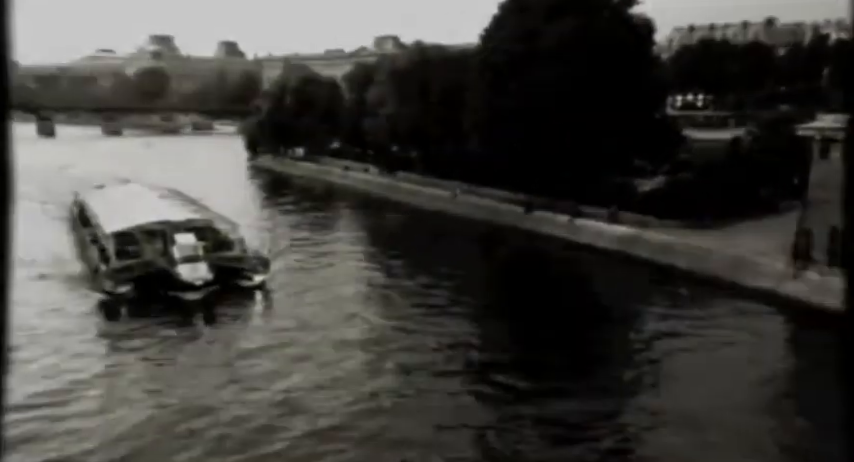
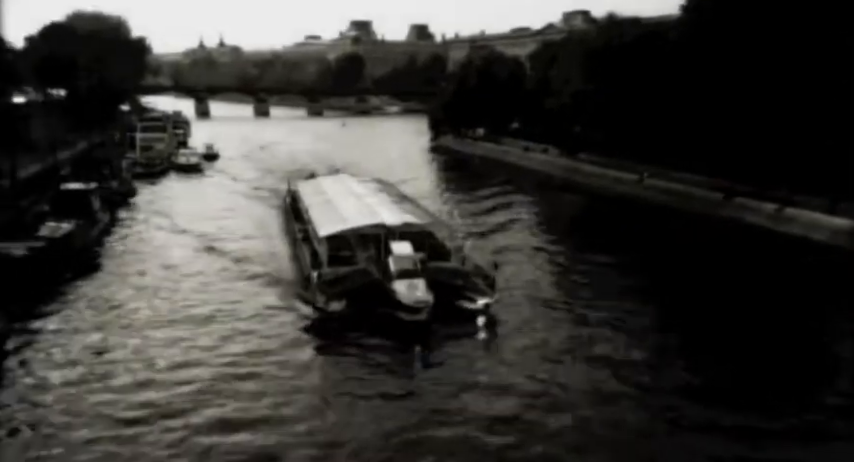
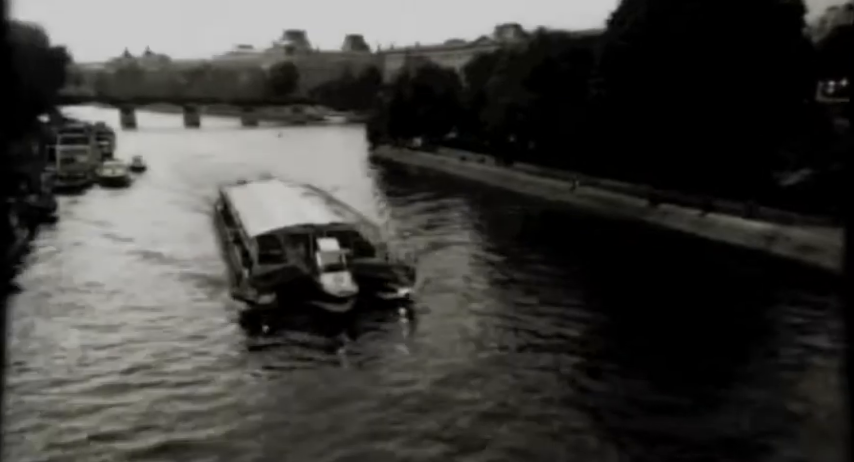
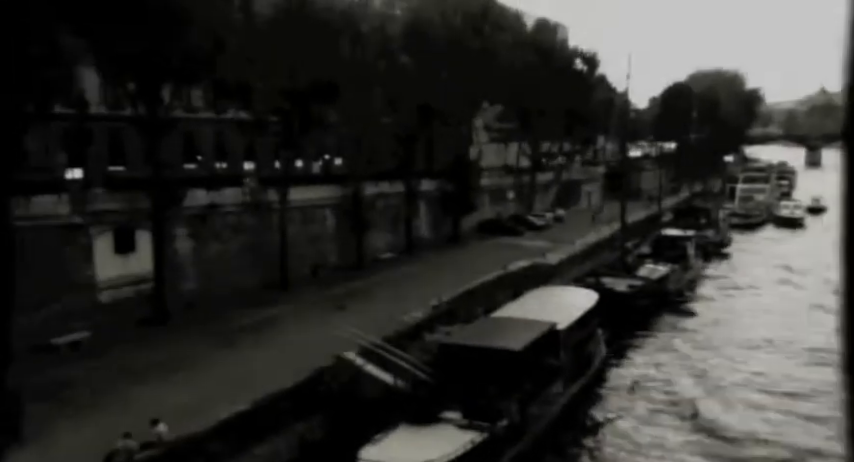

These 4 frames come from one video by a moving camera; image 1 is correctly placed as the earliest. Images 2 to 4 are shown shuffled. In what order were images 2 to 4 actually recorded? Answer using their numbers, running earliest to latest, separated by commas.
3, 2, 4
